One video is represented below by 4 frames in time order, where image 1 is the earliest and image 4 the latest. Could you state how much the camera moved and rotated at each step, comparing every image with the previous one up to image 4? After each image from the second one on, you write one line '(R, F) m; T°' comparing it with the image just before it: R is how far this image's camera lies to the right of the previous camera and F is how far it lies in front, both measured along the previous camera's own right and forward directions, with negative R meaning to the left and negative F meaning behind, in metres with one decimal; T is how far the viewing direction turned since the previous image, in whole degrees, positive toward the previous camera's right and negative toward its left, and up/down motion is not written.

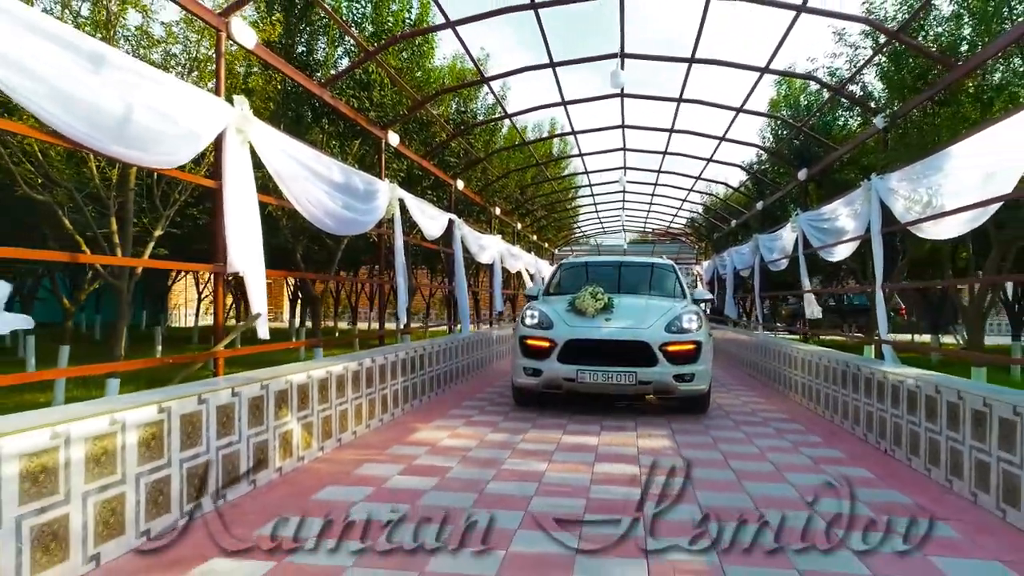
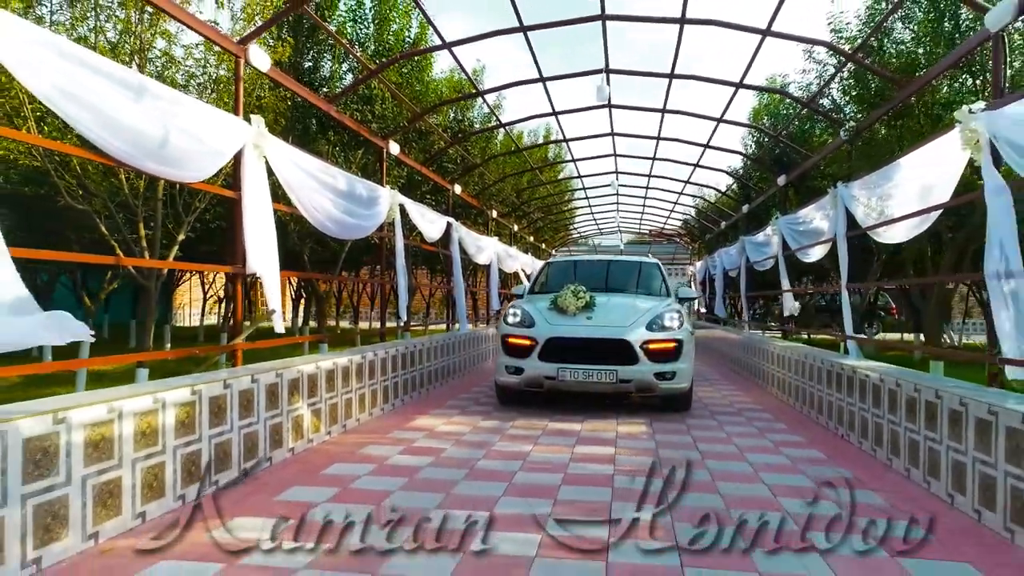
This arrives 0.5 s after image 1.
(+0.1, -0.5) m; 0°
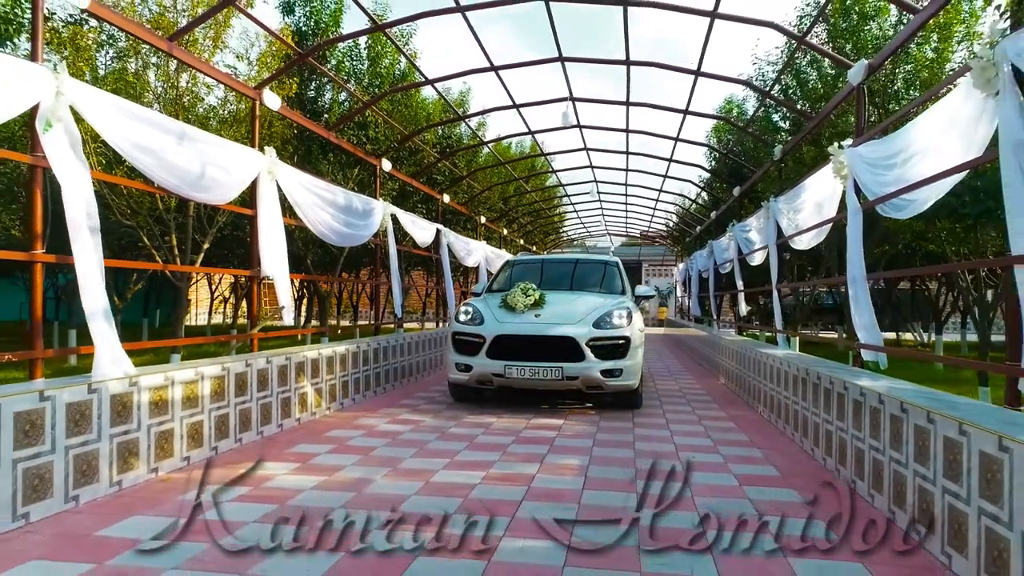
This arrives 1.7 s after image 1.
(+0.3, -1.0) m; 0°
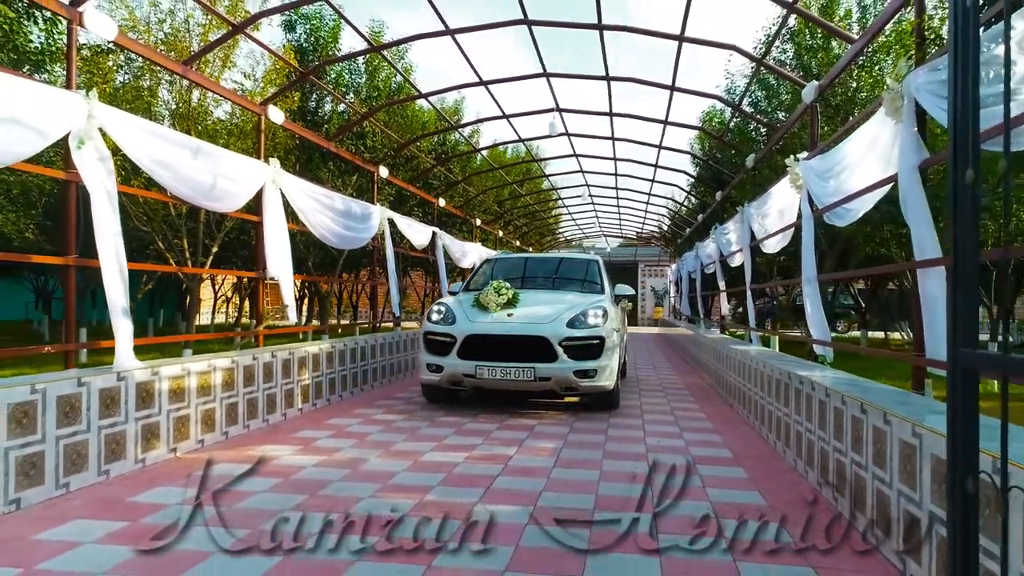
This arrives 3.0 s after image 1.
(+0.1, -0.5) m; 0°
